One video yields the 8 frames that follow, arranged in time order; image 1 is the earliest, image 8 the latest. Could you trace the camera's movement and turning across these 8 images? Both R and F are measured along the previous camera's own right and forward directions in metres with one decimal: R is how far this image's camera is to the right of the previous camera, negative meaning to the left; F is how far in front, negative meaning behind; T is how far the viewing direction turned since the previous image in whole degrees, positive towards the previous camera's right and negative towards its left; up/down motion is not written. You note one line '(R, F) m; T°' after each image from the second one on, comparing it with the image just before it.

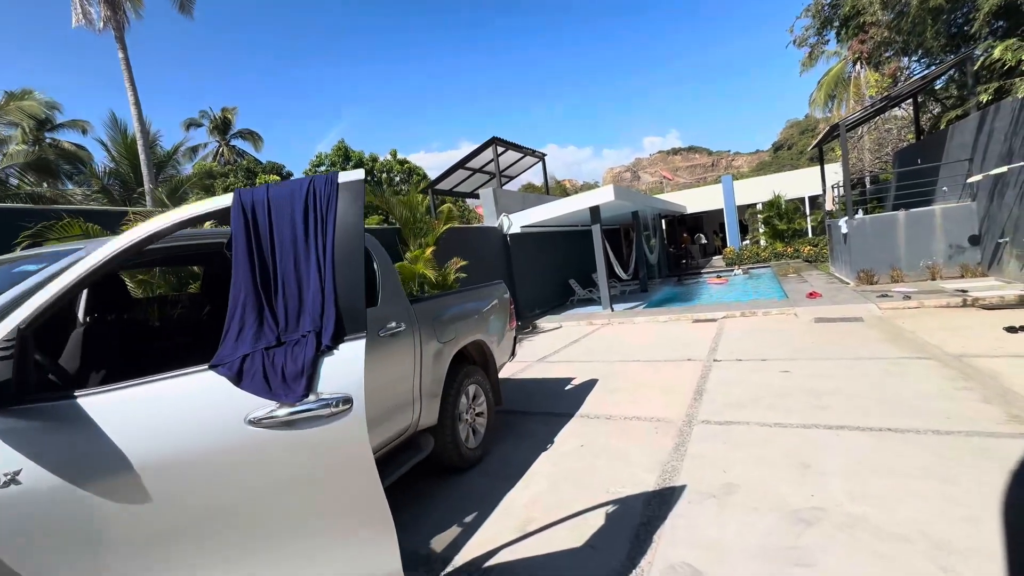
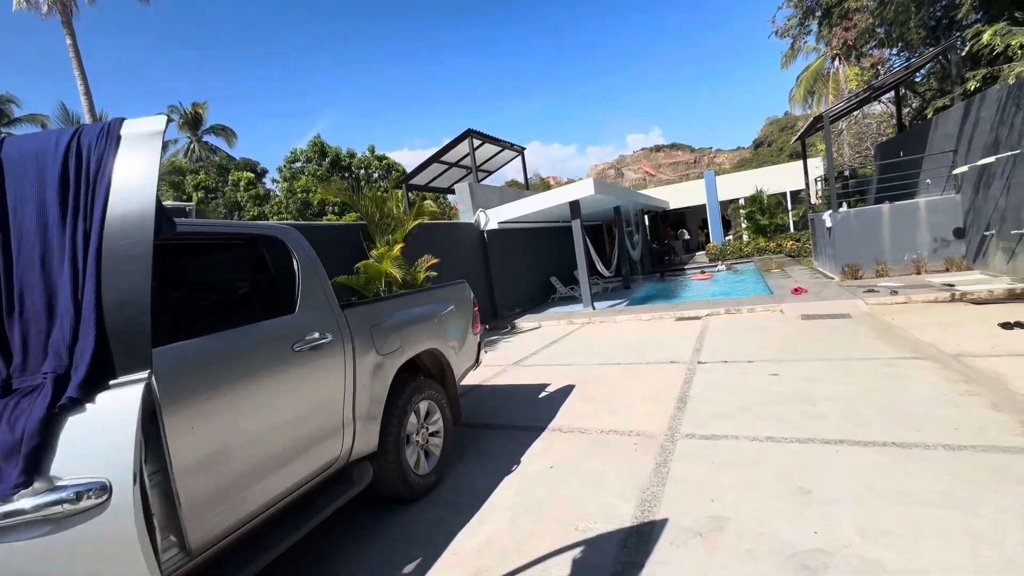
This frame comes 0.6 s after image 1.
(+0.2, +0.5) m; +2°
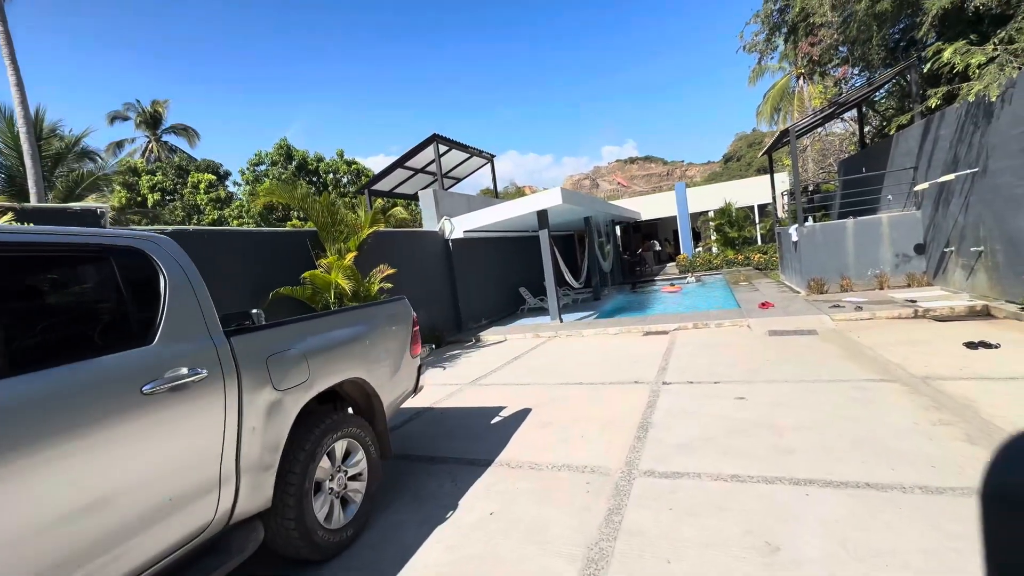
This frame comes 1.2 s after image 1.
(+0.2, +0.4) m; +3°
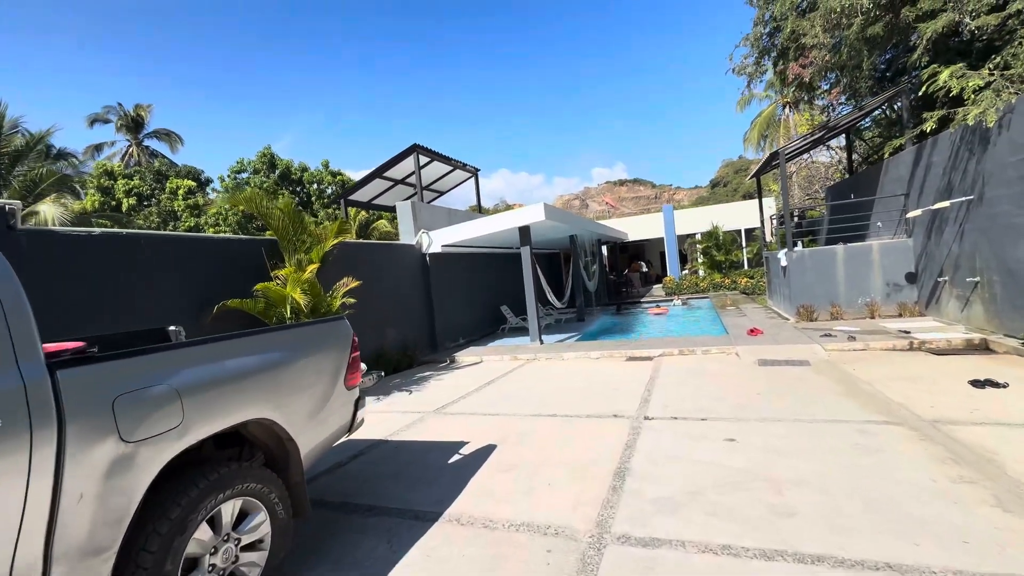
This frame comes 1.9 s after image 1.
(+0.2, +0.5) m; +1°
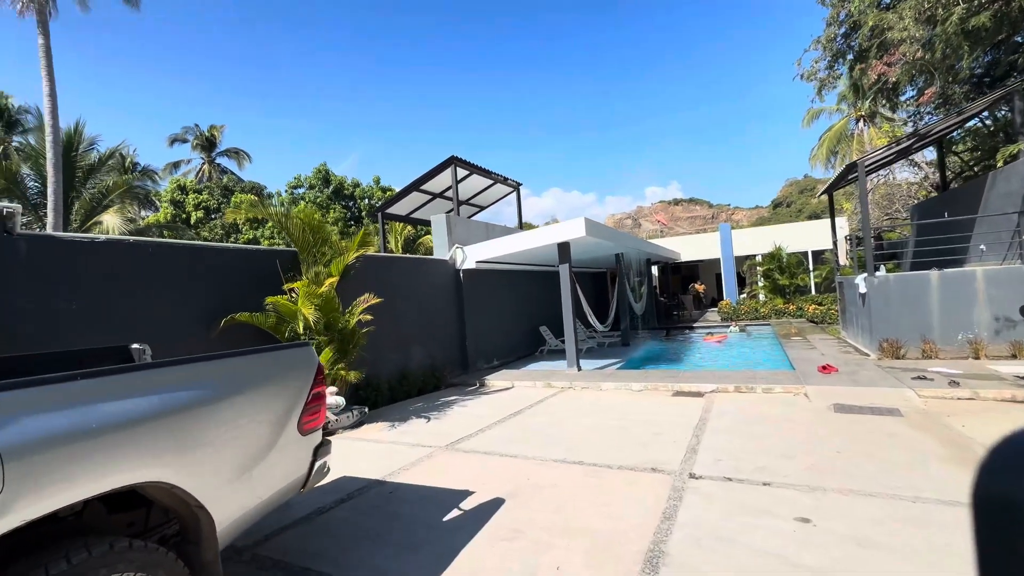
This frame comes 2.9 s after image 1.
(+0.3, +0.7) m; -6°
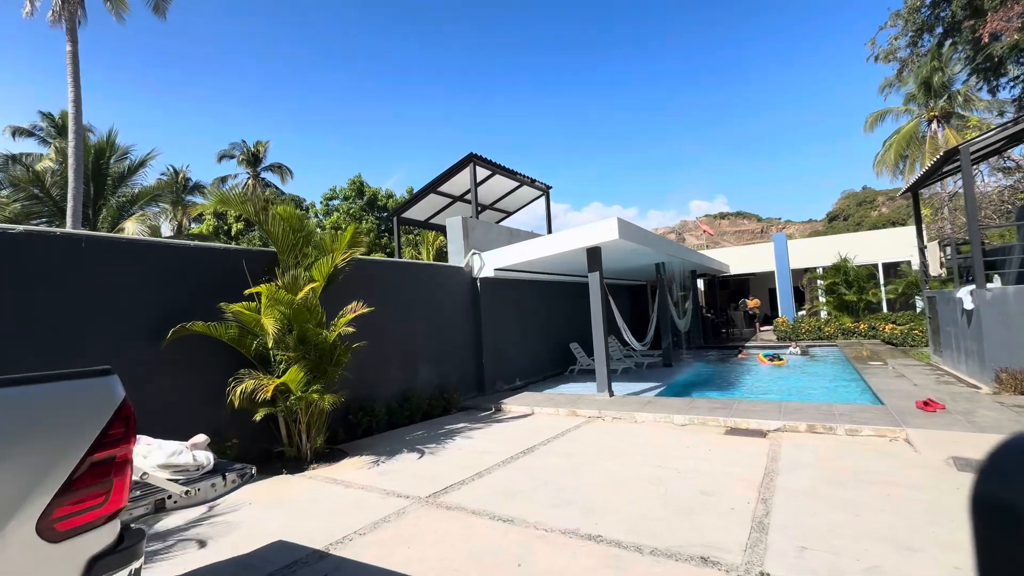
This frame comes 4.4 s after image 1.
(+0.3, +1.2) m; -5°
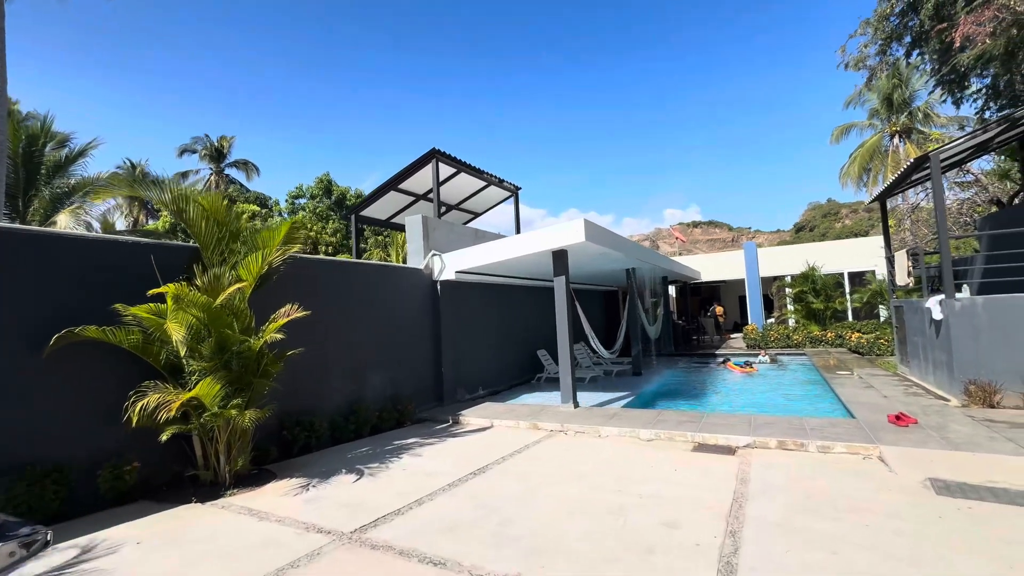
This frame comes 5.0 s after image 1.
(+0.3, +0.5) m; +3°
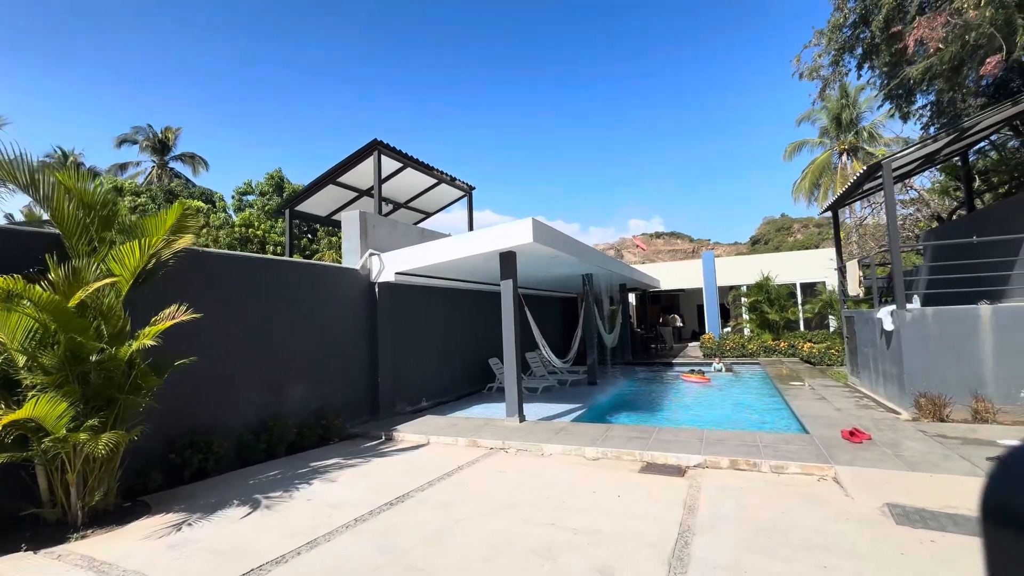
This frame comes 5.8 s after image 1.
(+0.4, +0.6) m; +4°
